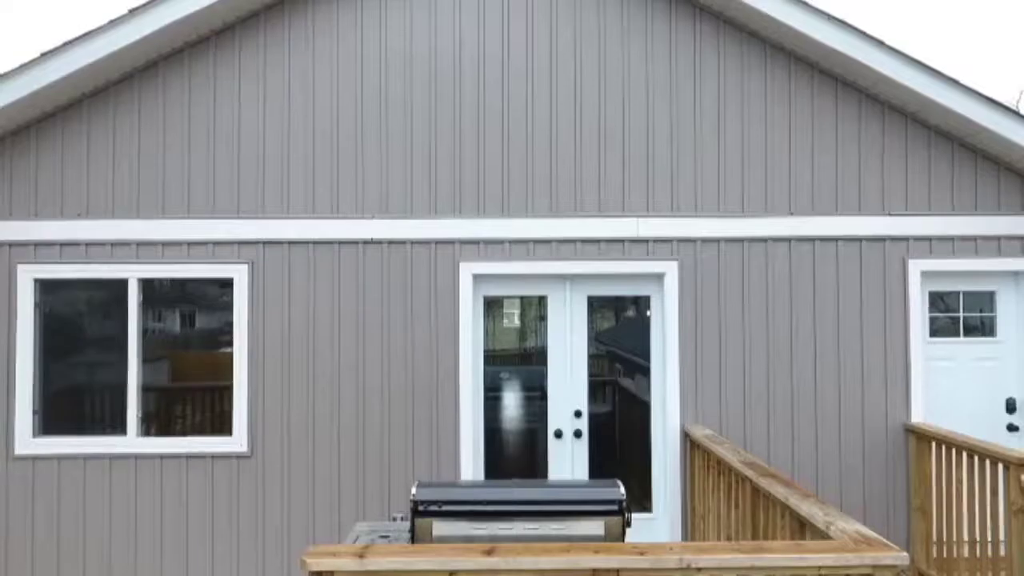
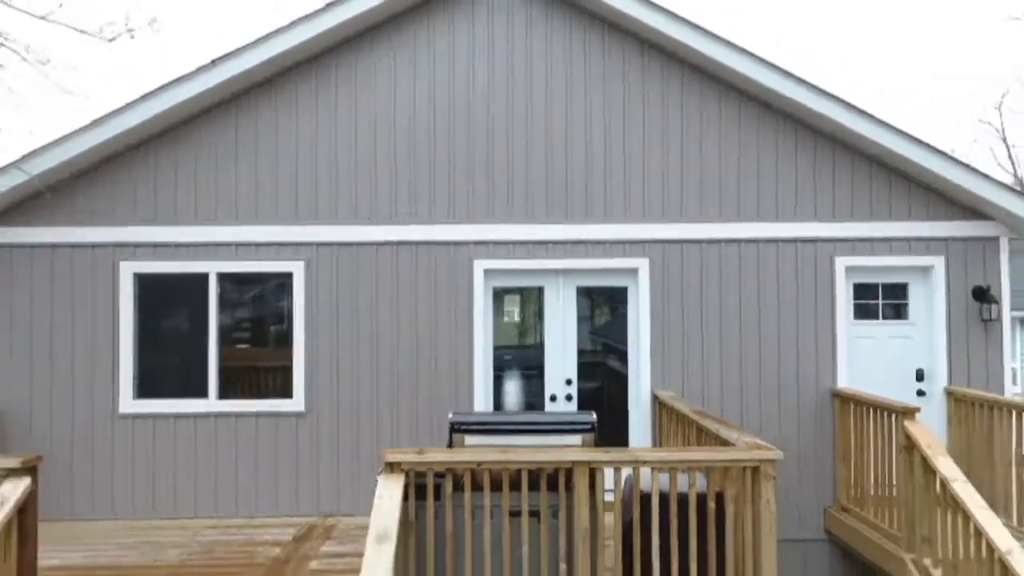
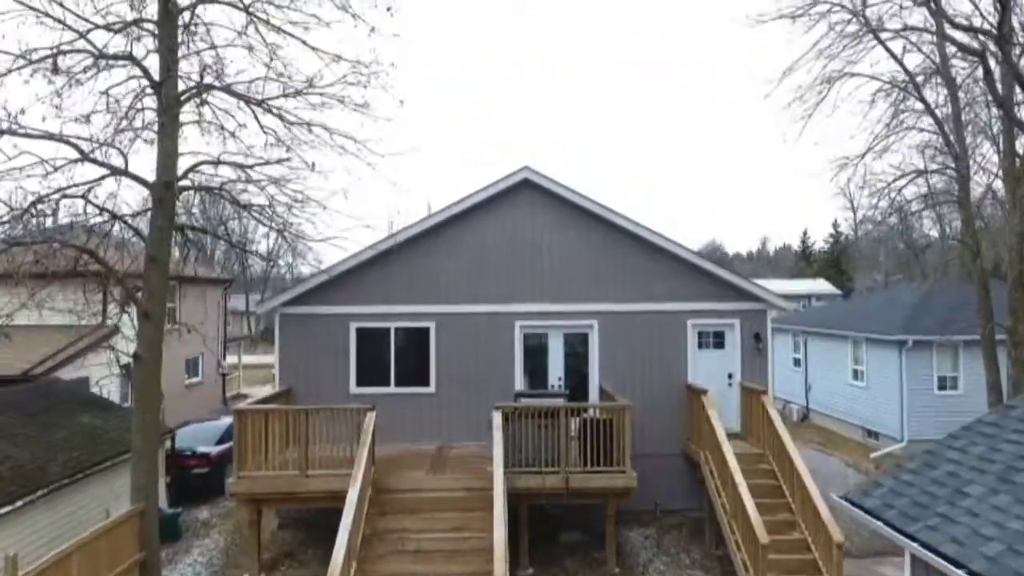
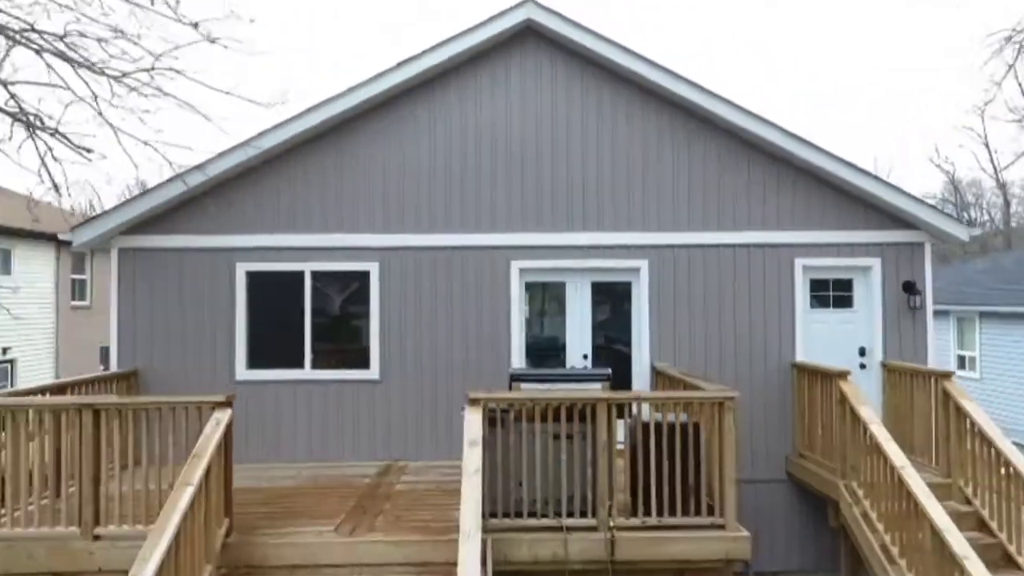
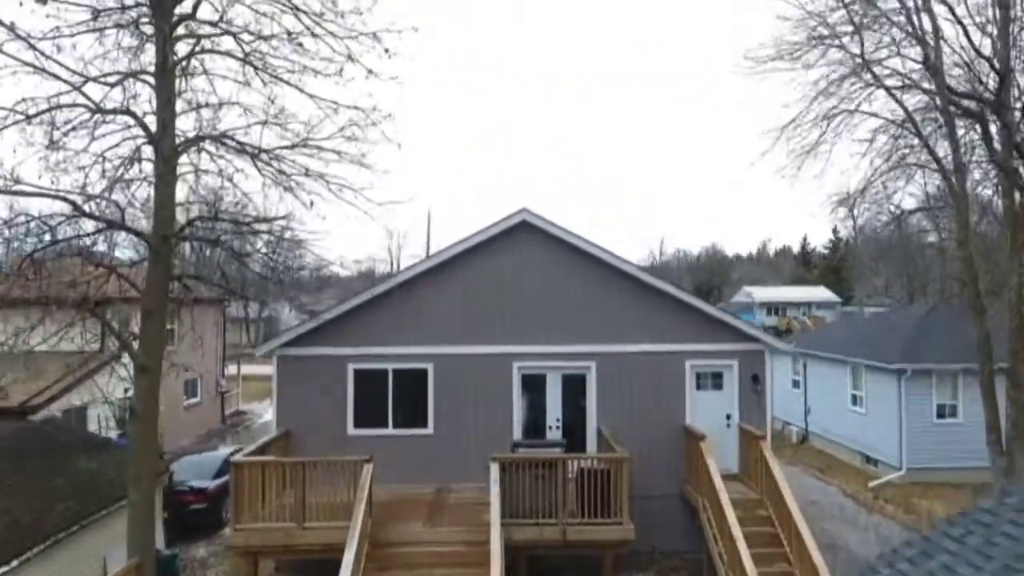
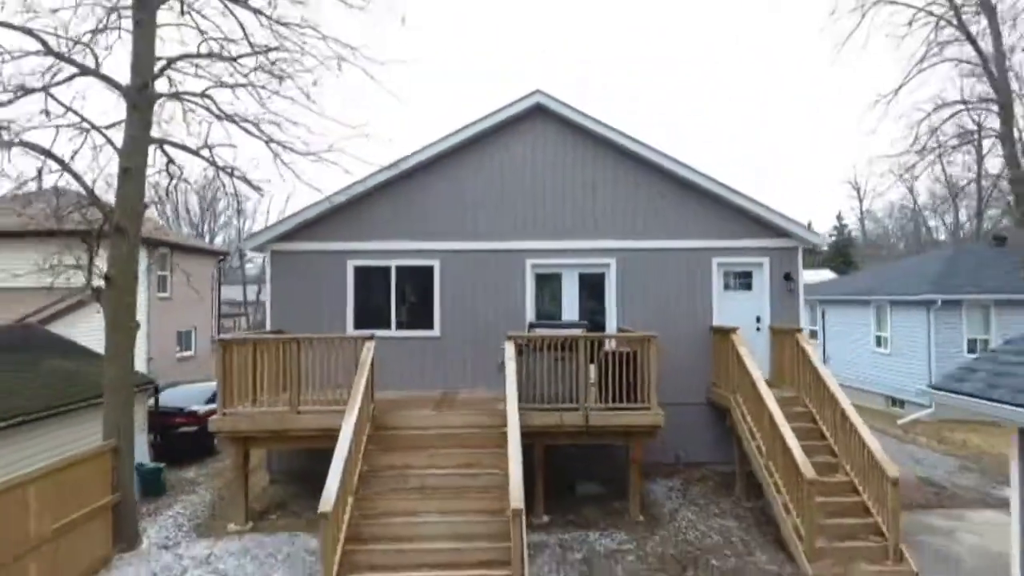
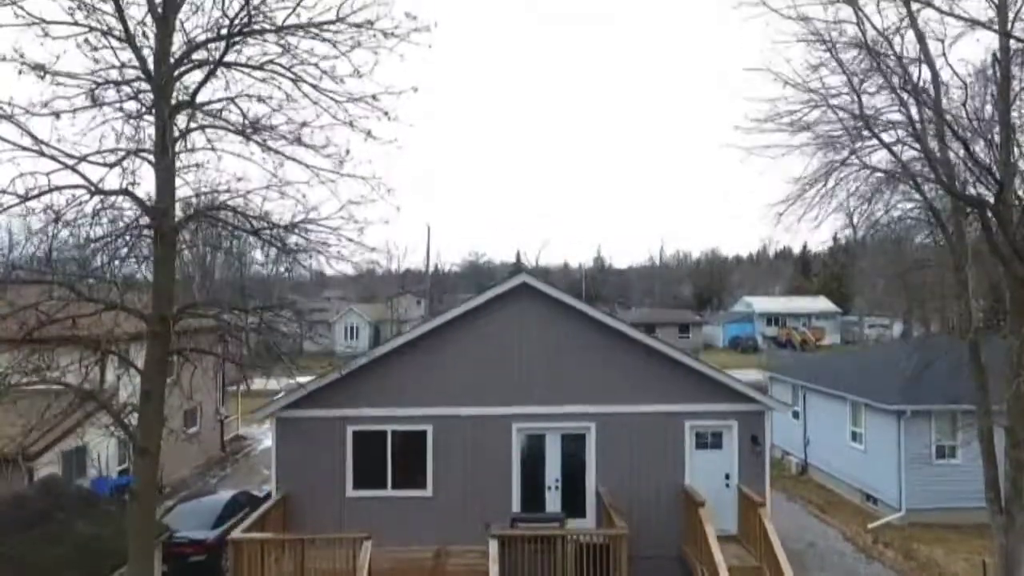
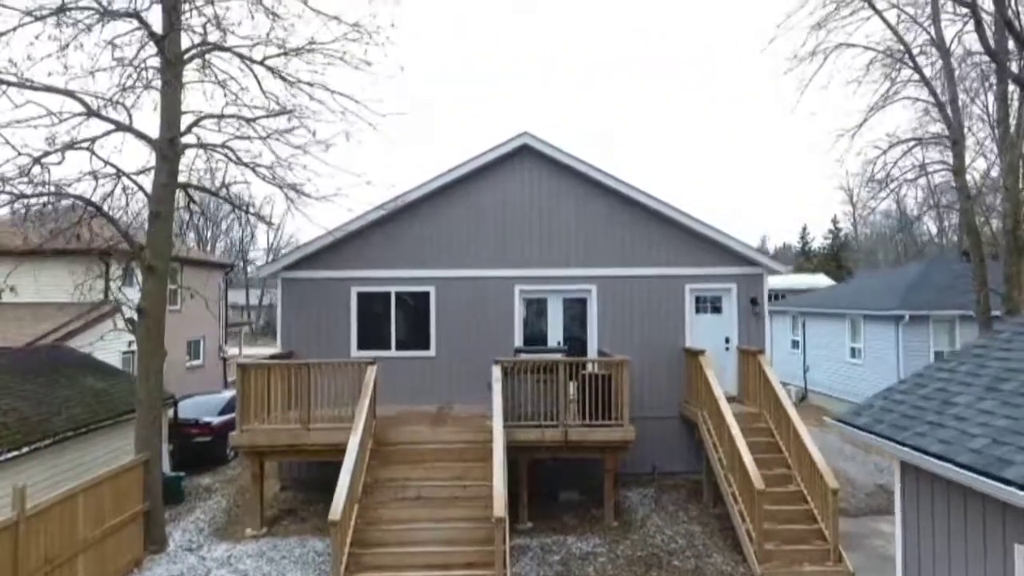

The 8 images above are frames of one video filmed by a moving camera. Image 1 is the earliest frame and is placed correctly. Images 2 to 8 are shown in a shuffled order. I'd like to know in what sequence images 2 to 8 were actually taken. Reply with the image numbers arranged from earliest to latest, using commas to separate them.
2, 4, 6, 8, 3, 5, 7
